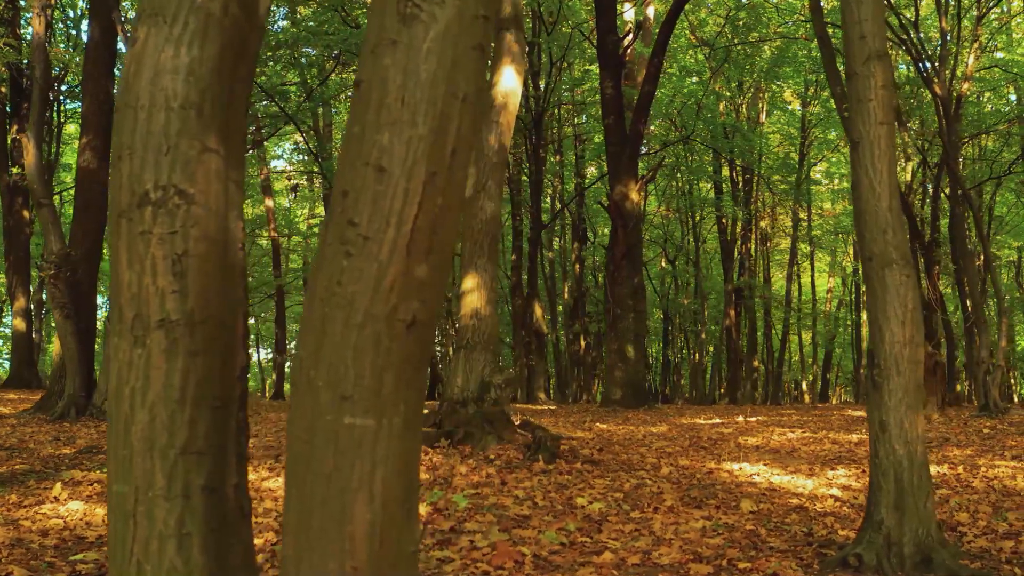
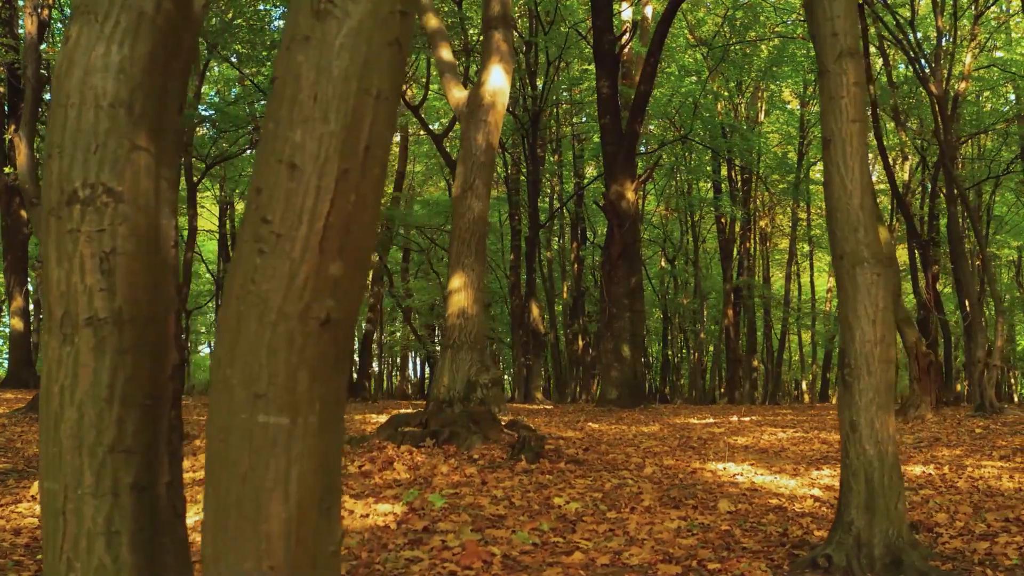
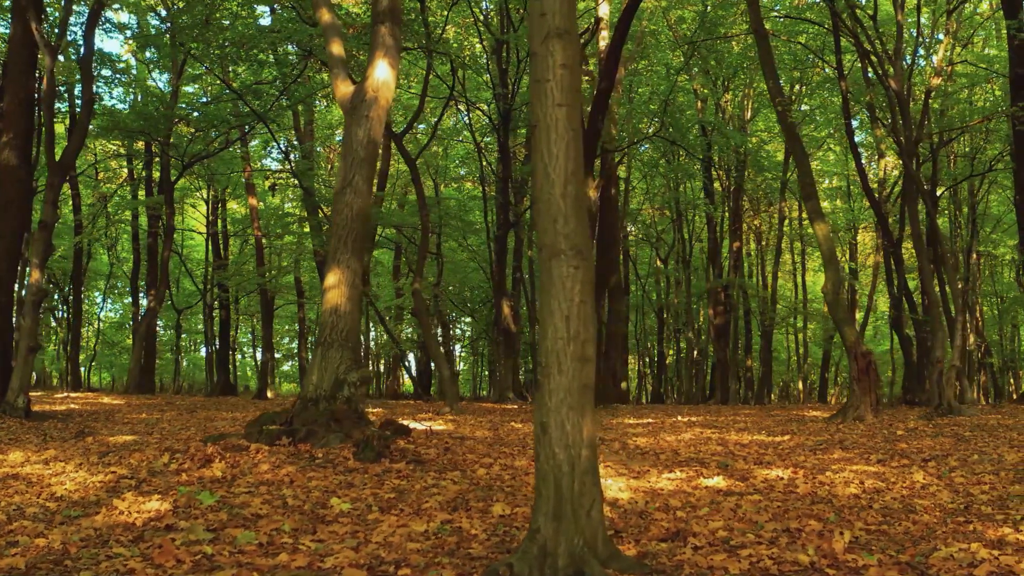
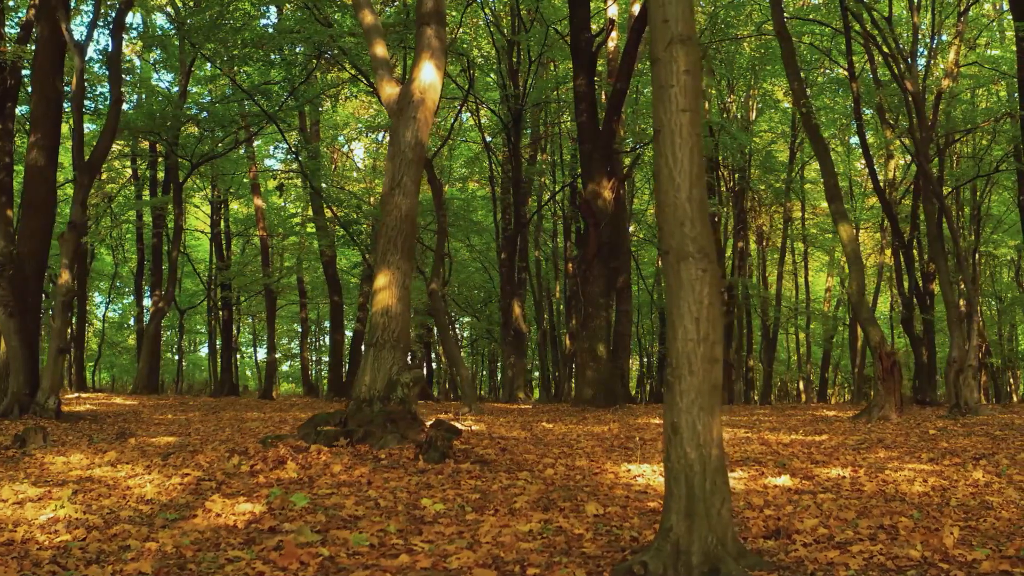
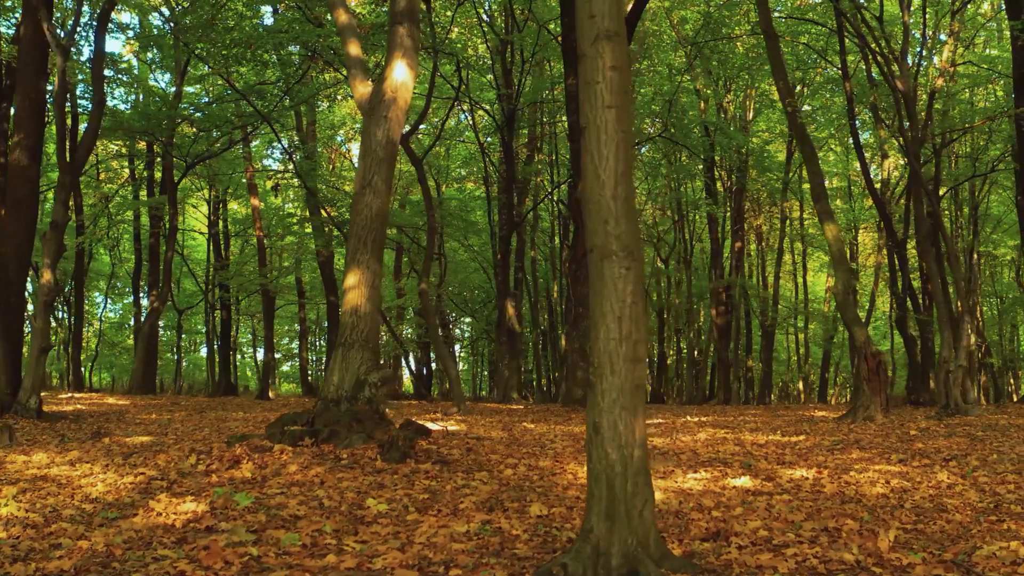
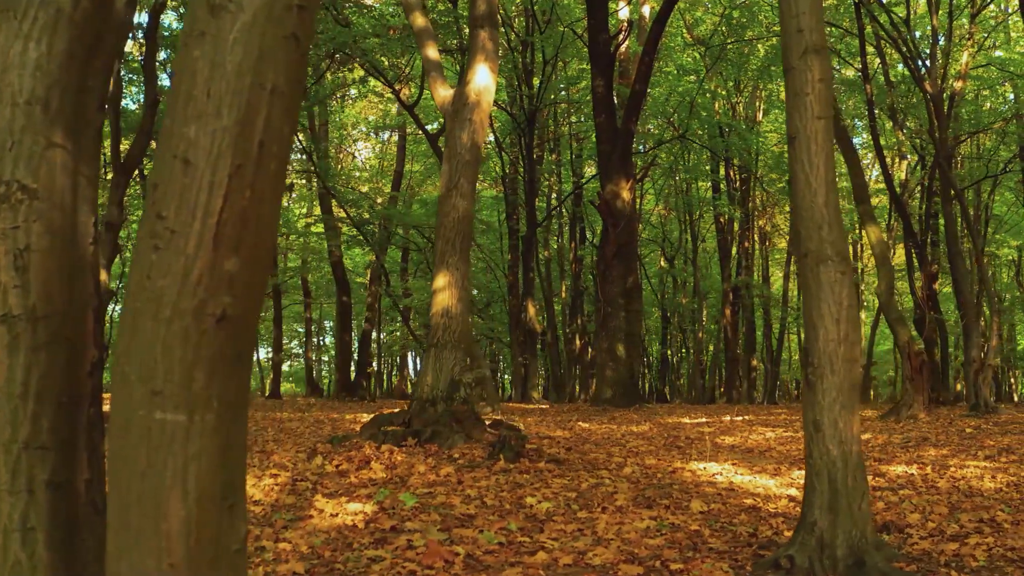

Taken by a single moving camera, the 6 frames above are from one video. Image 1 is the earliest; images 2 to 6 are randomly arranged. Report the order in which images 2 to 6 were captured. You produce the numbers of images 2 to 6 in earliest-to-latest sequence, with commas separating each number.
2, 6, 4, 5, 3
